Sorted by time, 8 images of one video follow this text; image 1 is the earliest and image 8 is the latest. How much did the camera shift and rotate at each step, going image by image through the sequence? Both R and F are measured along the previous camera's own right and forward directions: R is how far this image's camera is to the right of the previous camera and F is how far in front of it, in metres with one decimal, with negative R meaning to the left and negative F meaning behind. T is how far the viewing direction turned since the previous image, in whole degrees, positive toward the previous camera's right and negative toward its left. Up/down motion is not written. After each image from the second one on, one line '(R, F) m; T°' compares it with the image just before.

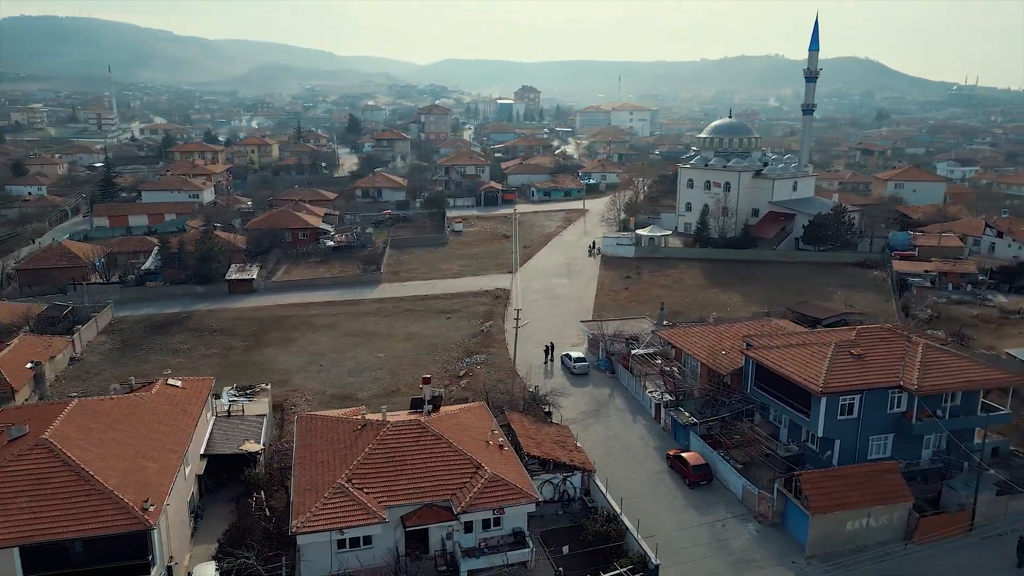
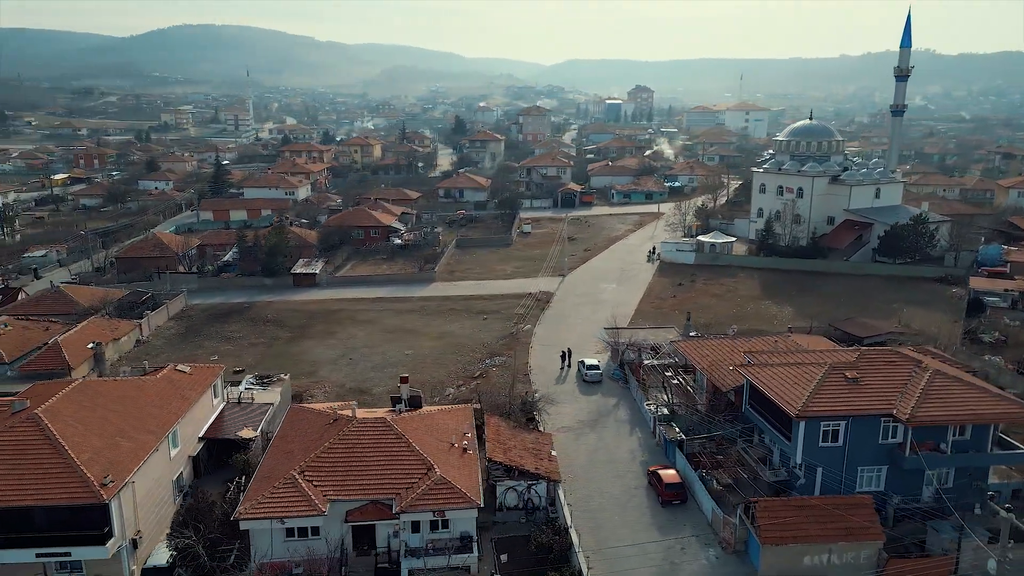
(+2.5, +0.3) m; -9°
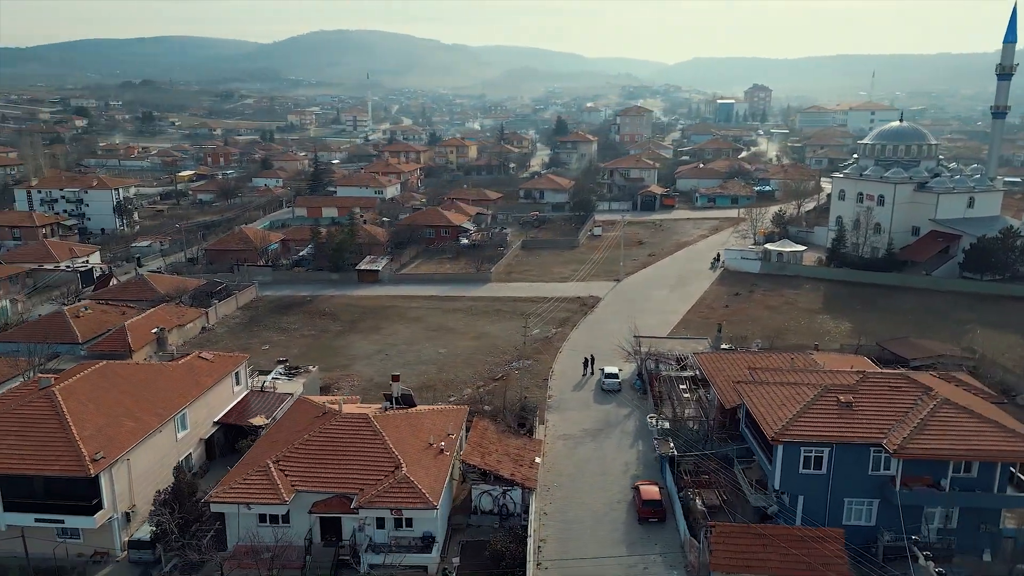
(+2.2, +0.2) m; -9°
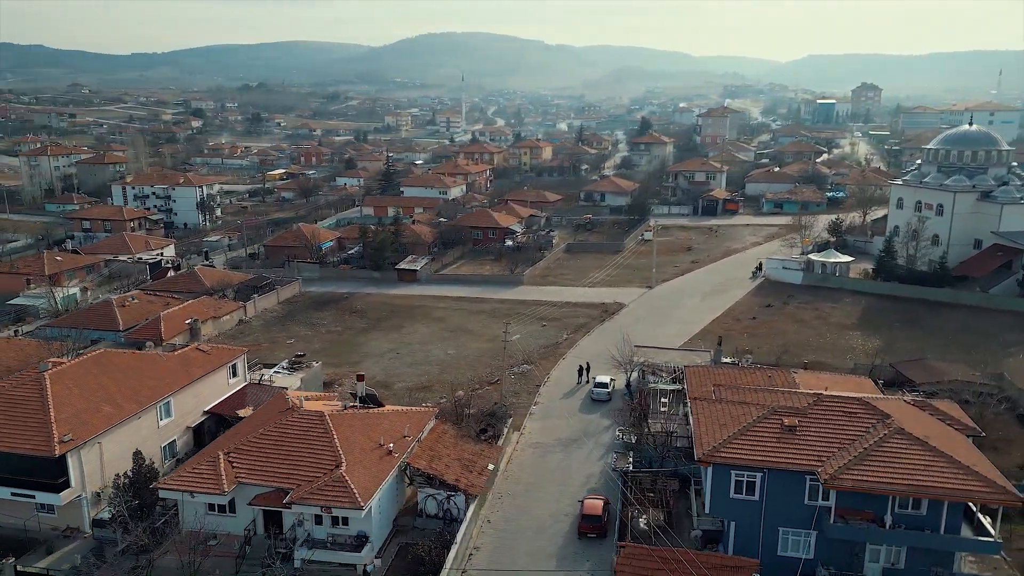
(+2.5, +0.2) m; -7°
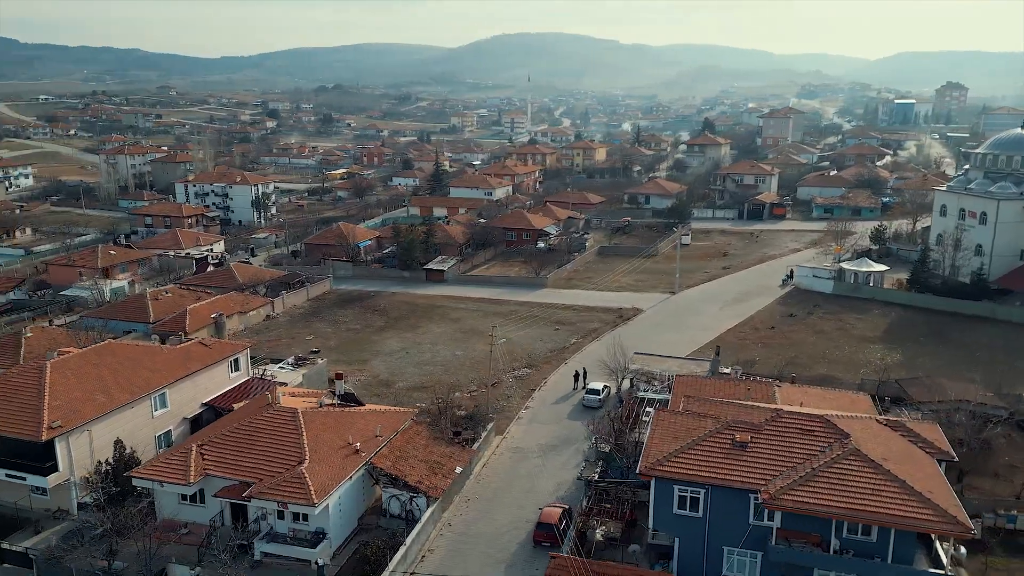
(+1.8, +0.1) m; -5°
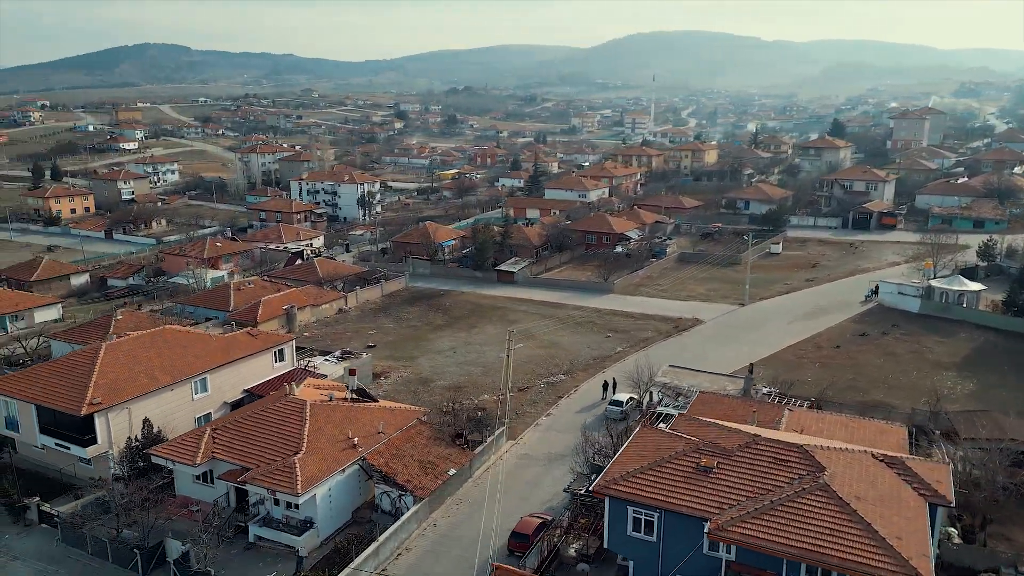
(+2.3, +0.2) m; -10°
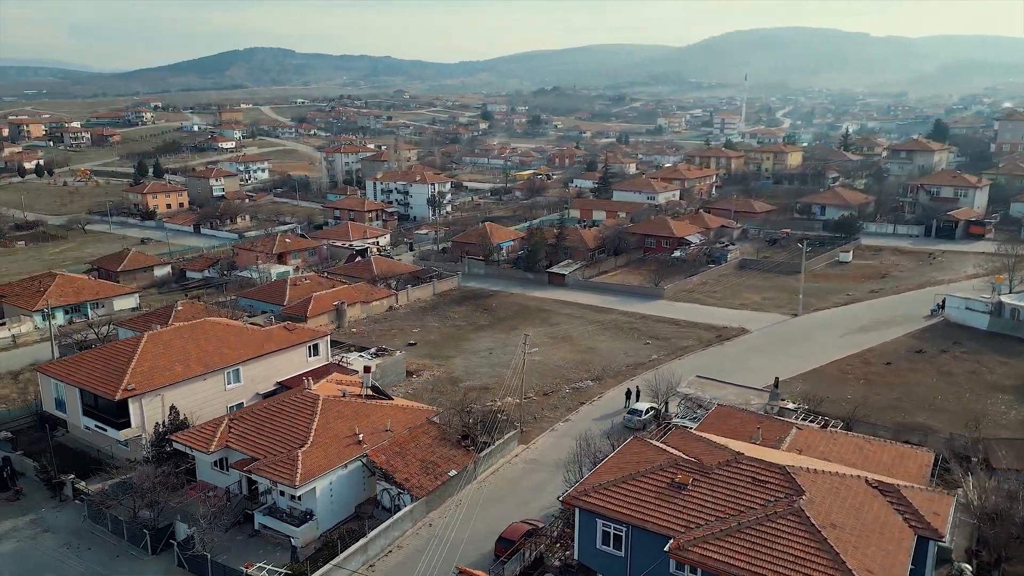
(+1.5, +0.1) m; -7°
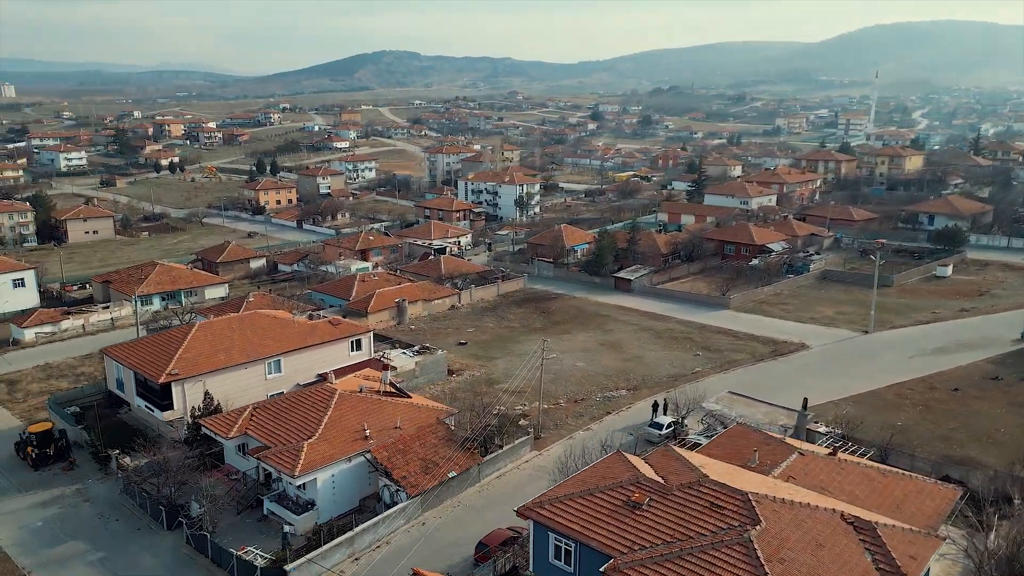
(+2.0, +0.2) m; -9°
